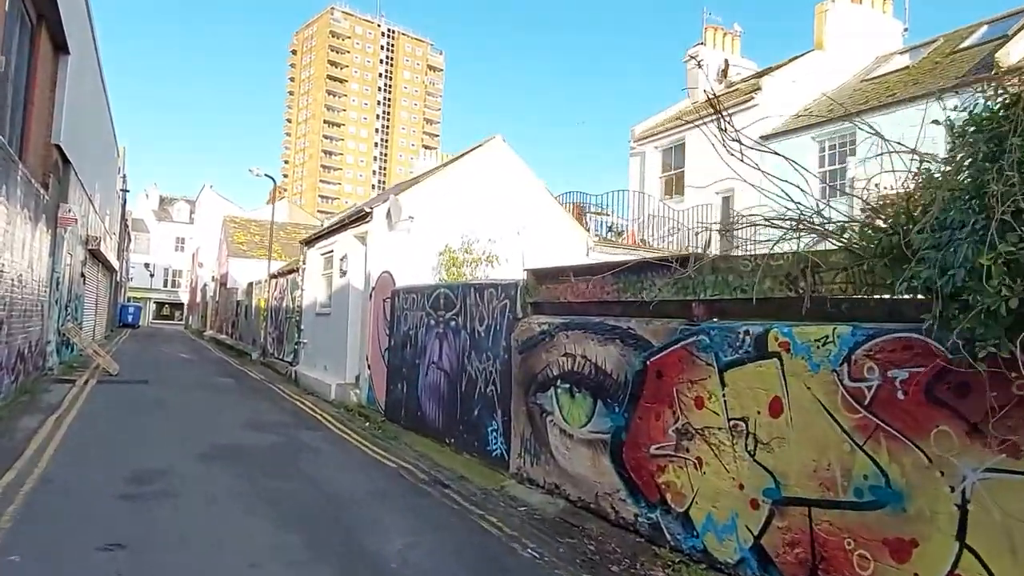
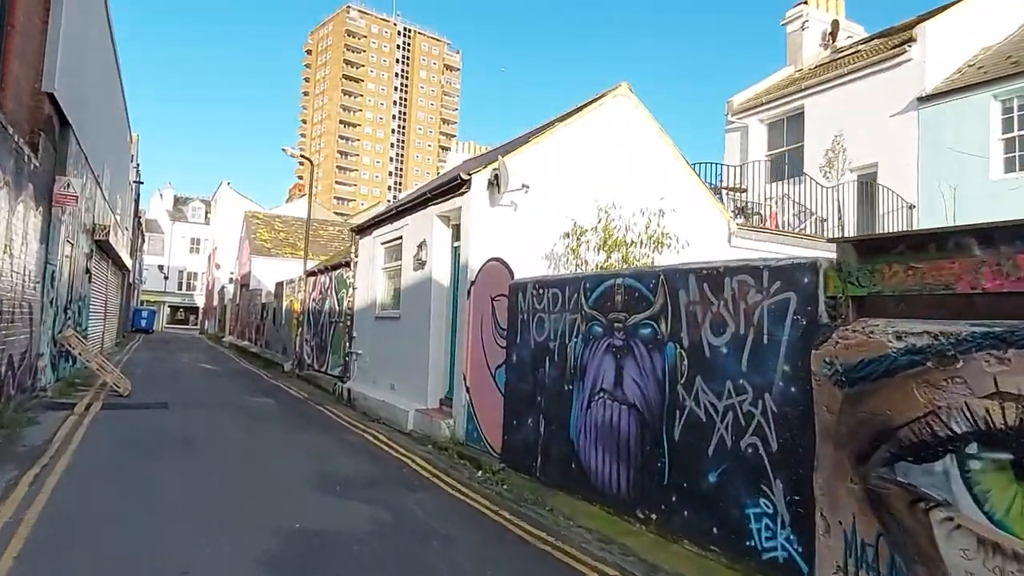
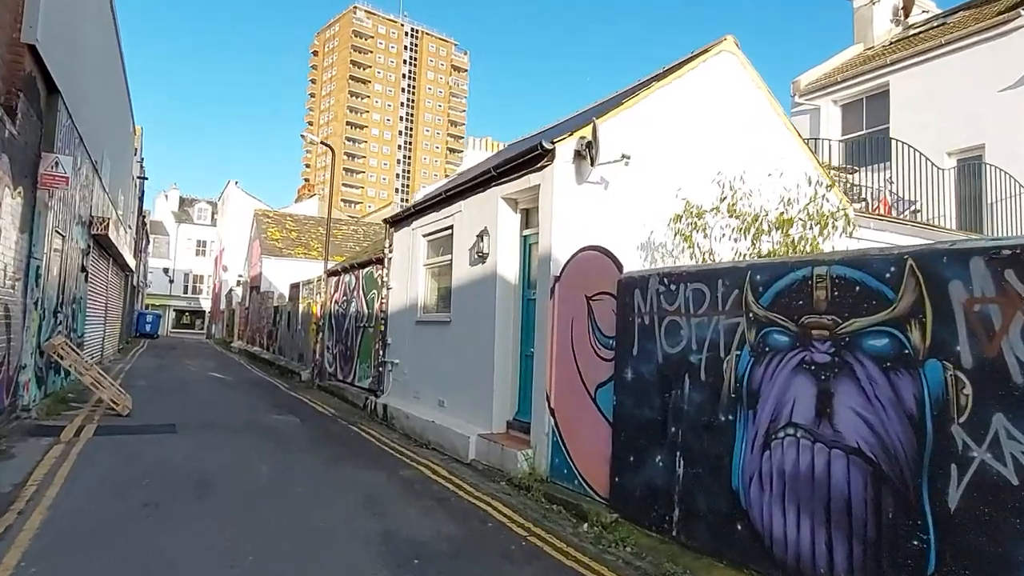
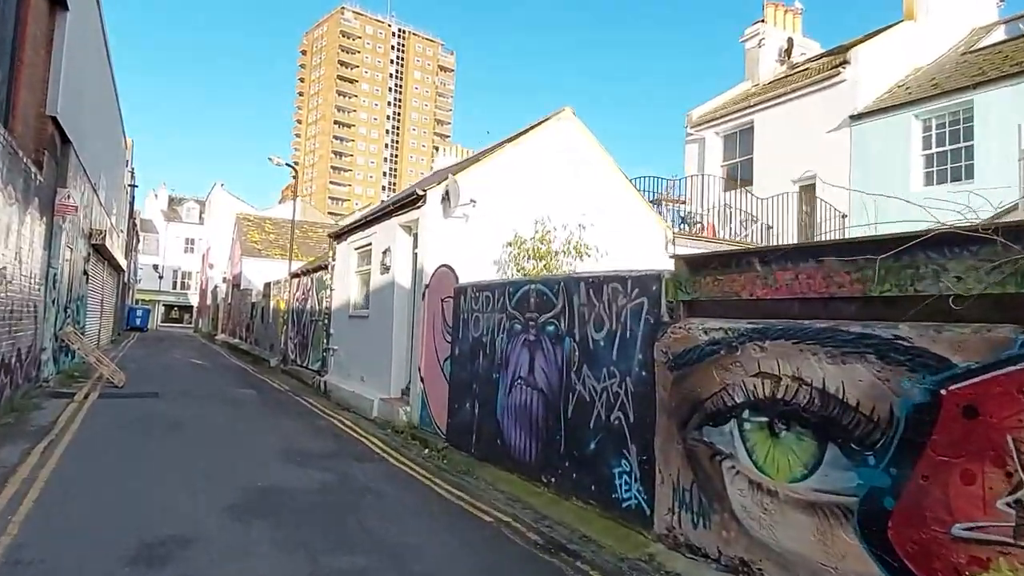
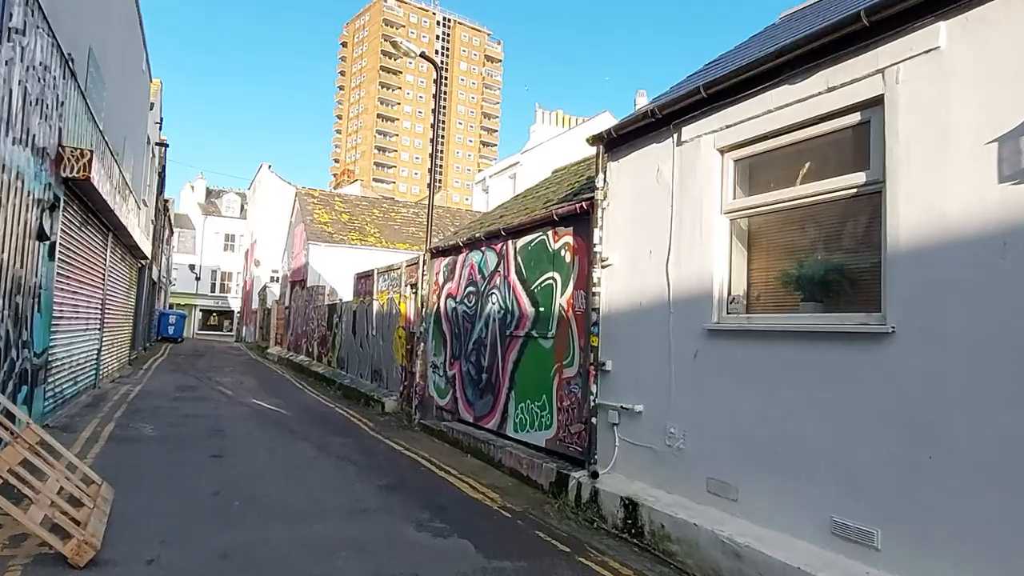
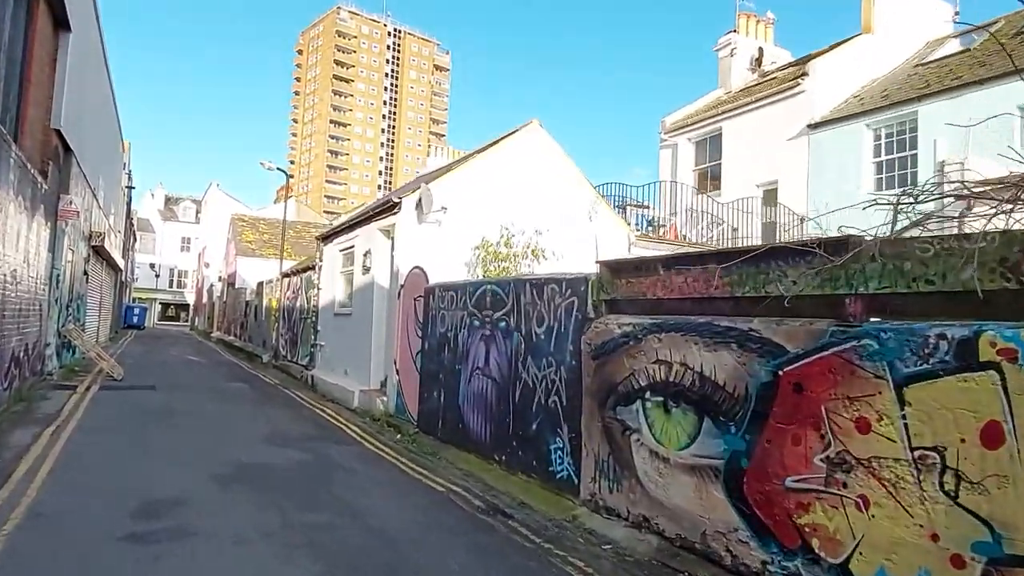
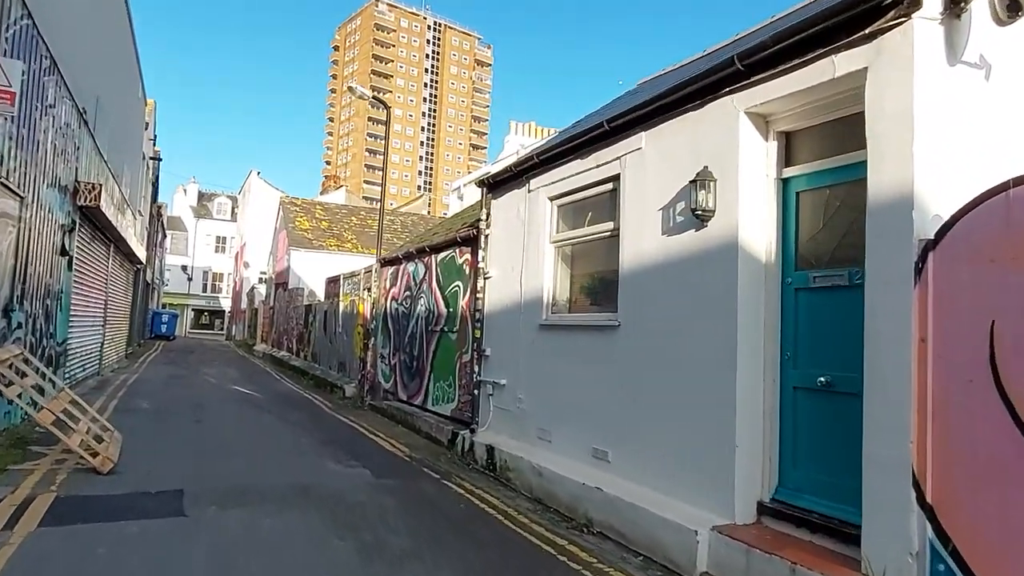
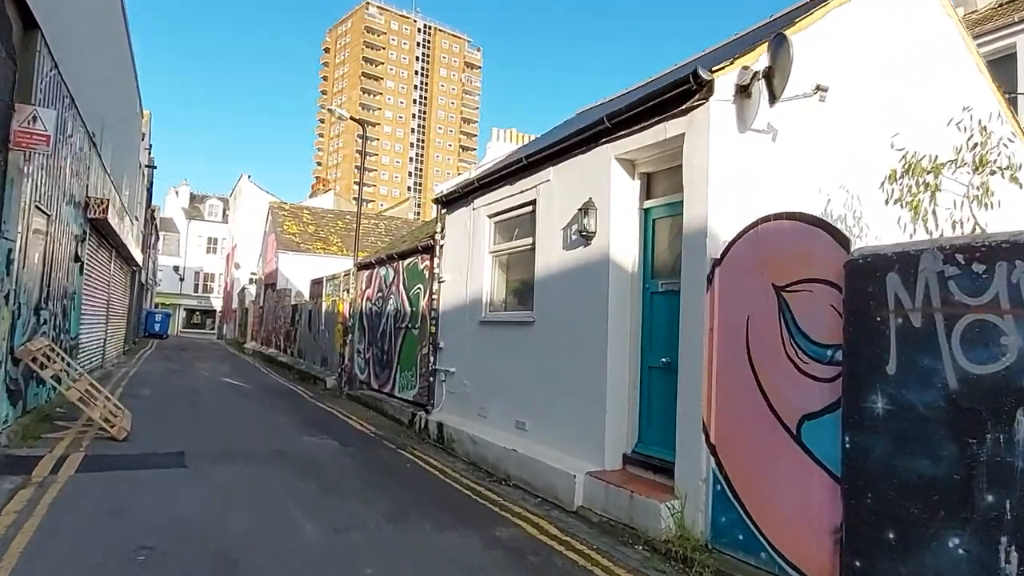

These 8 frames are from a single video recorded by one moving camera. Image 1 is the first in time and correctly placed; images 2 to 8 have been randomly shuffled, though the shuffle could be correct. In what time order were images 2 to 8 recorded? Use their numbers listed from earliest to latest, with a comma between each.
6, 4, 2, 3, 8, 7, 5
